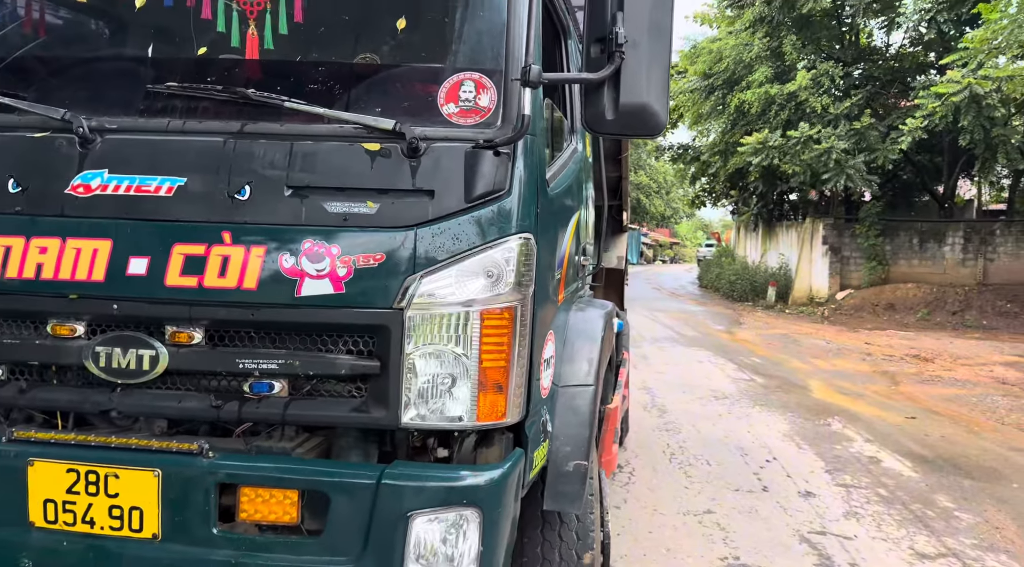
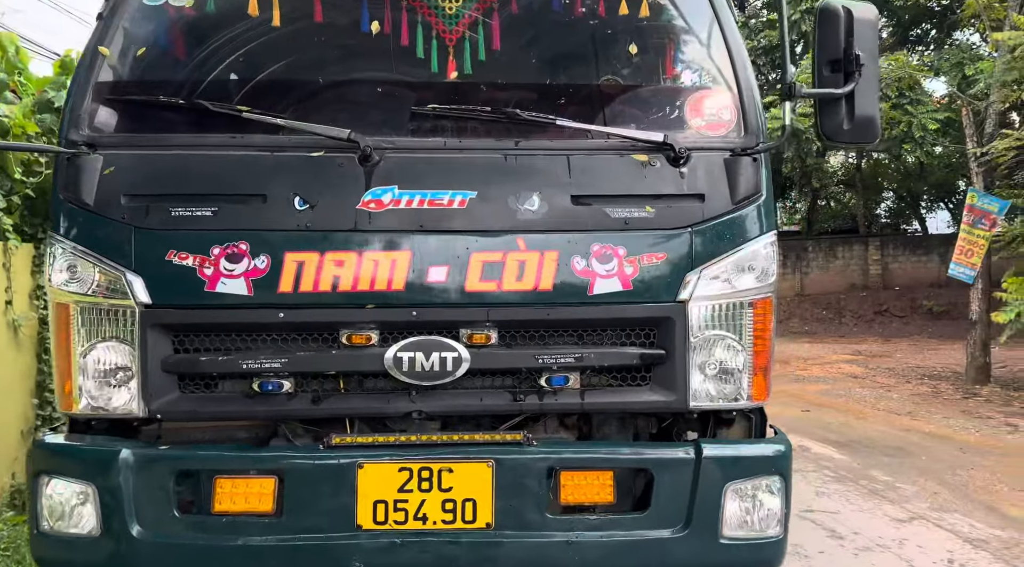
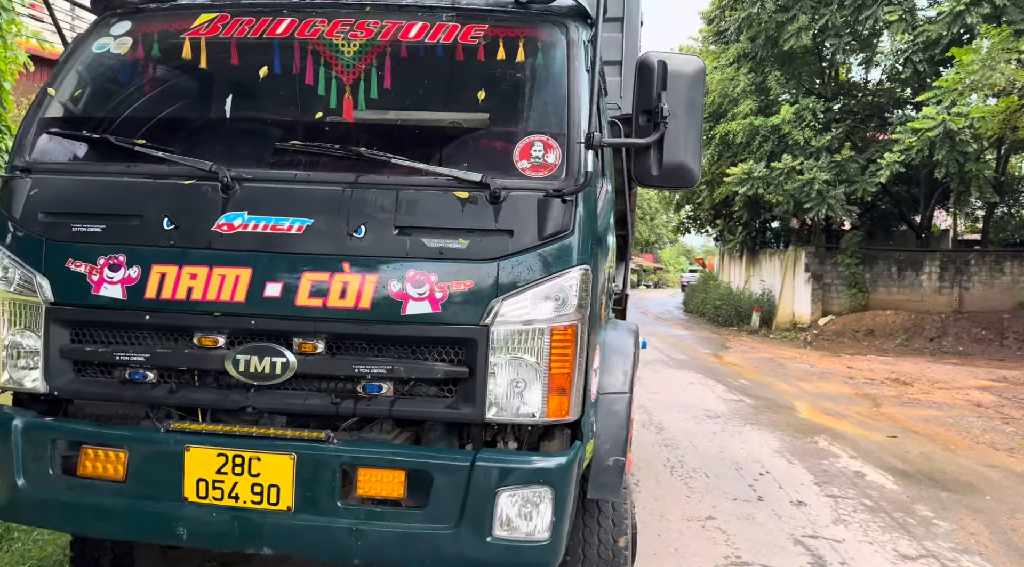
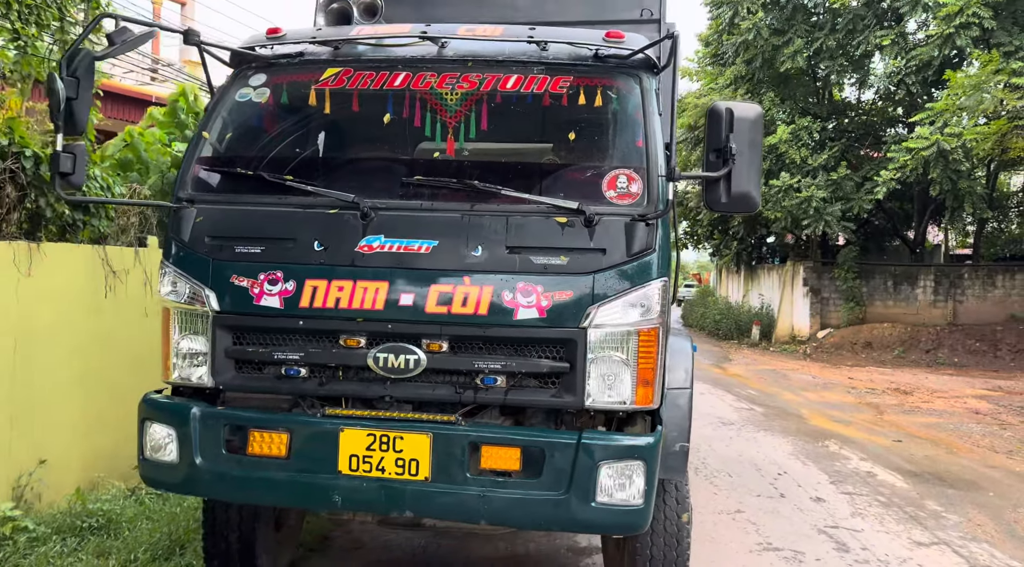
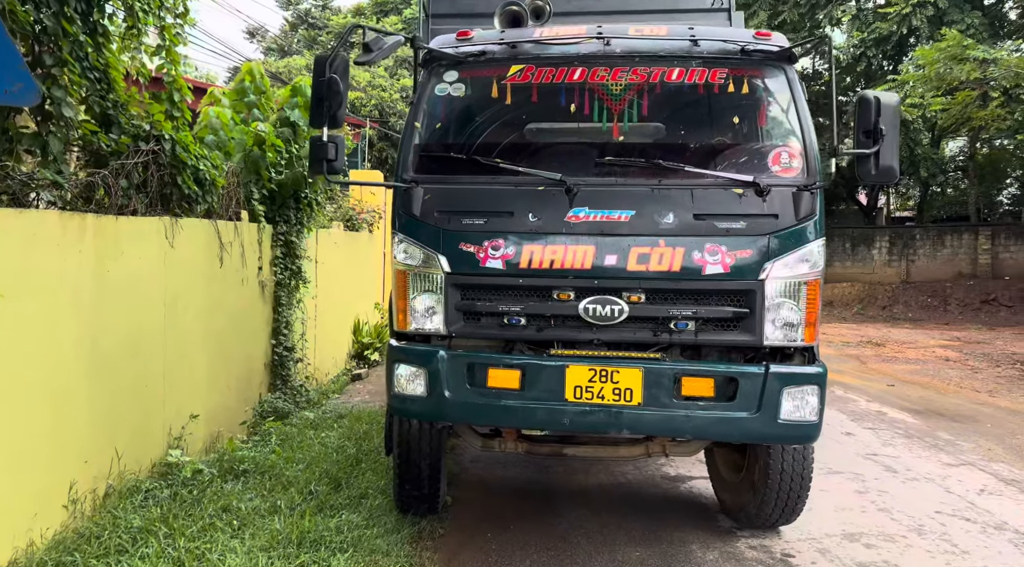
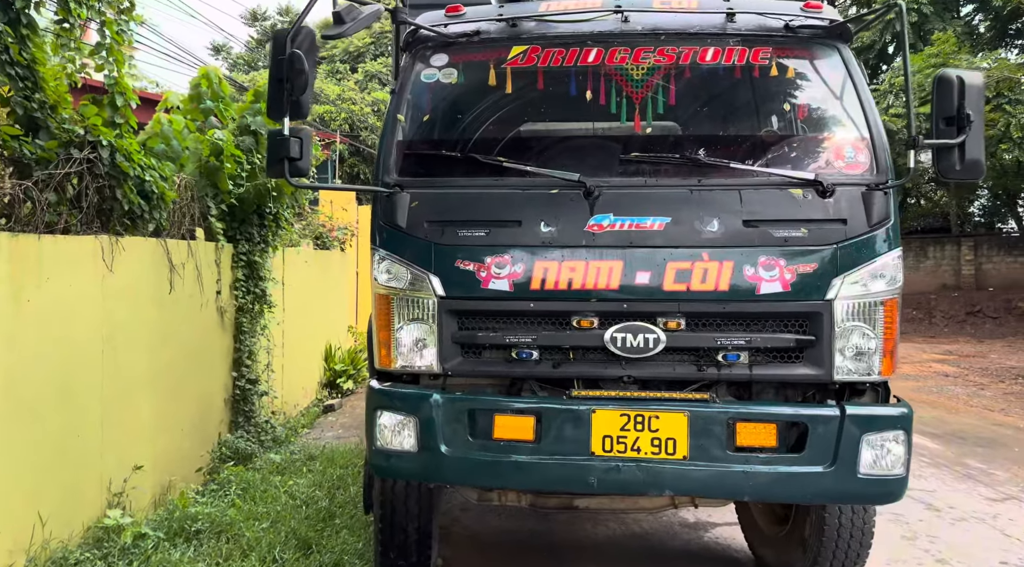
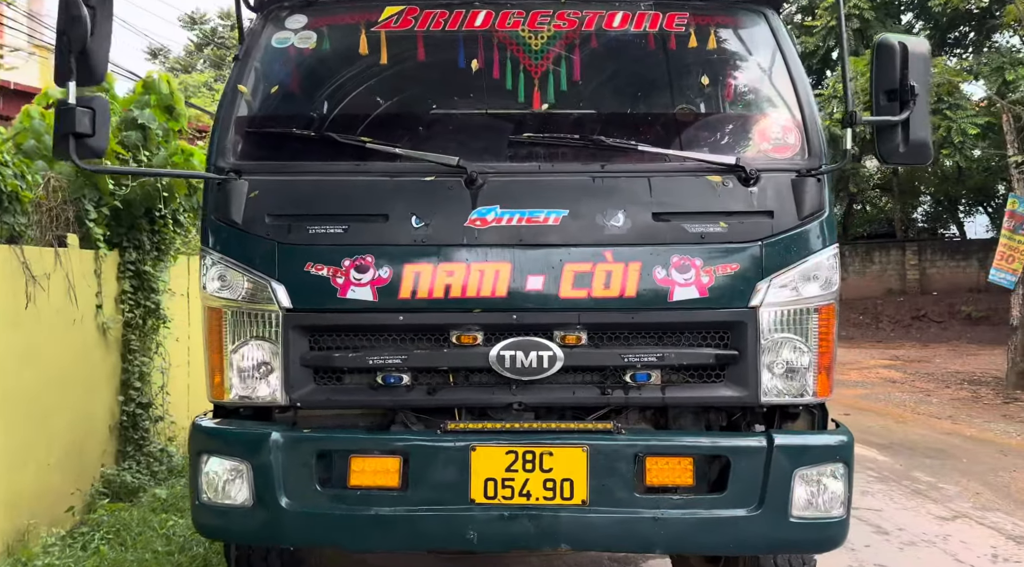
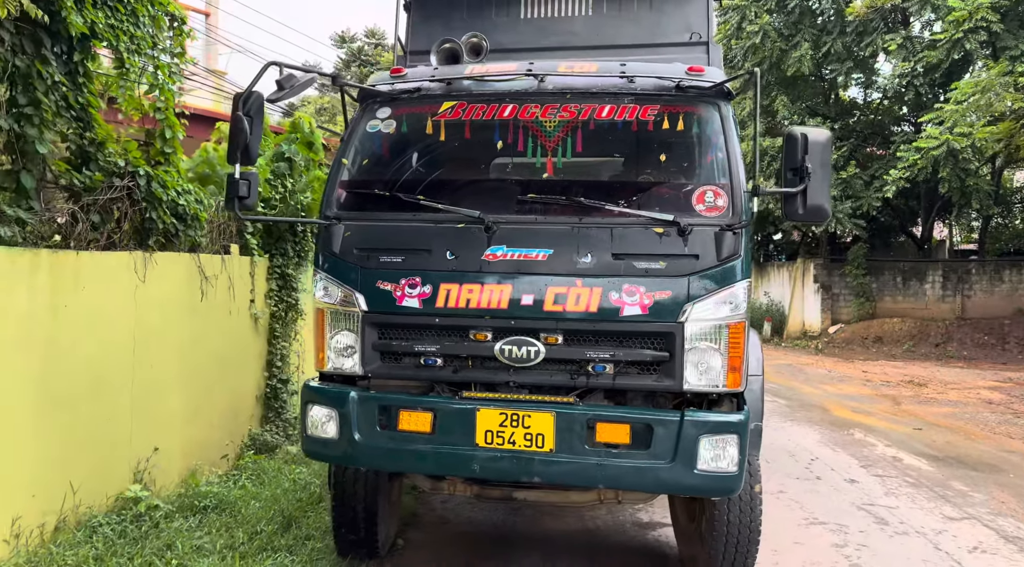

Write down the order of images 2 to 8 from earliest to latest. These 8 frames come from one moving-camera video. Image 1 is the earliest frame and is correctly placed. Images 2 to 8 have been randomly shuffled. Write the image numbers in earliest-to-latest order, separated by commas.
3, 4, 8, 5, 6, 7, 2
